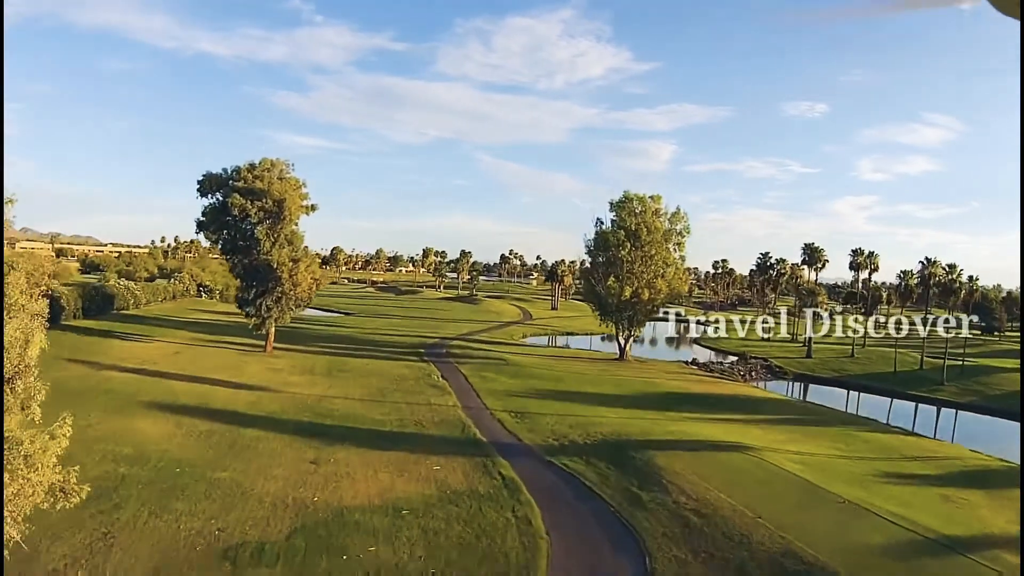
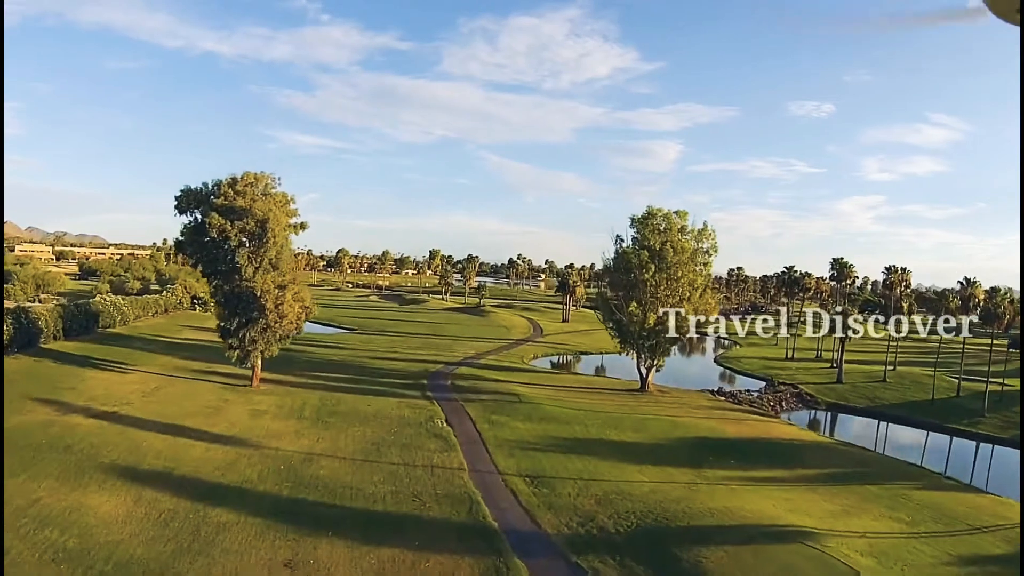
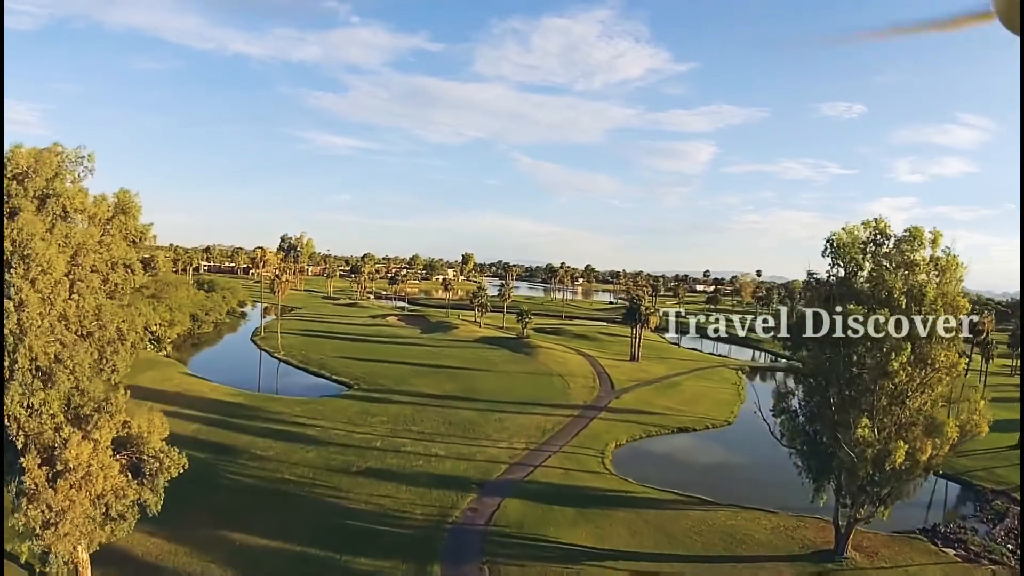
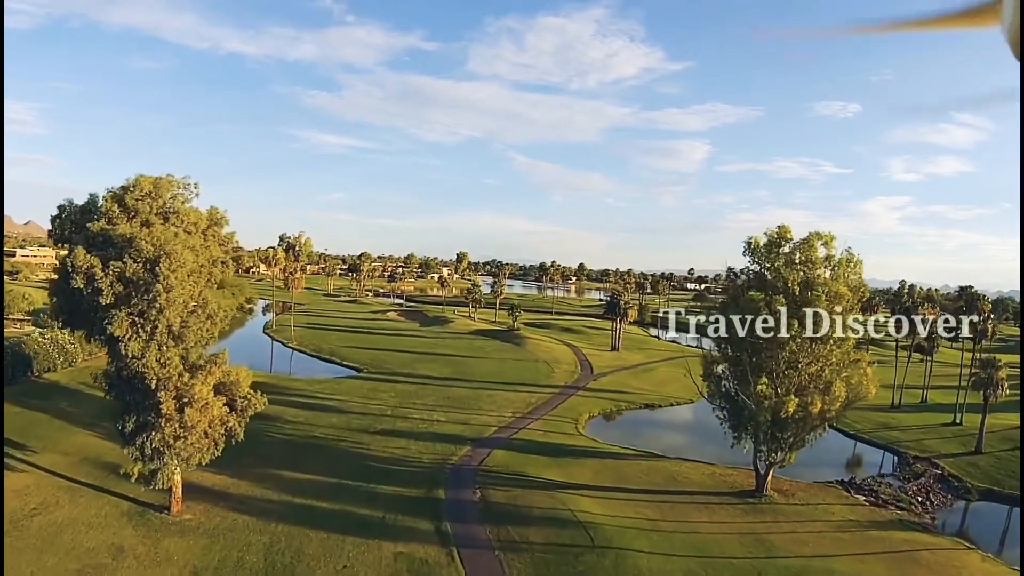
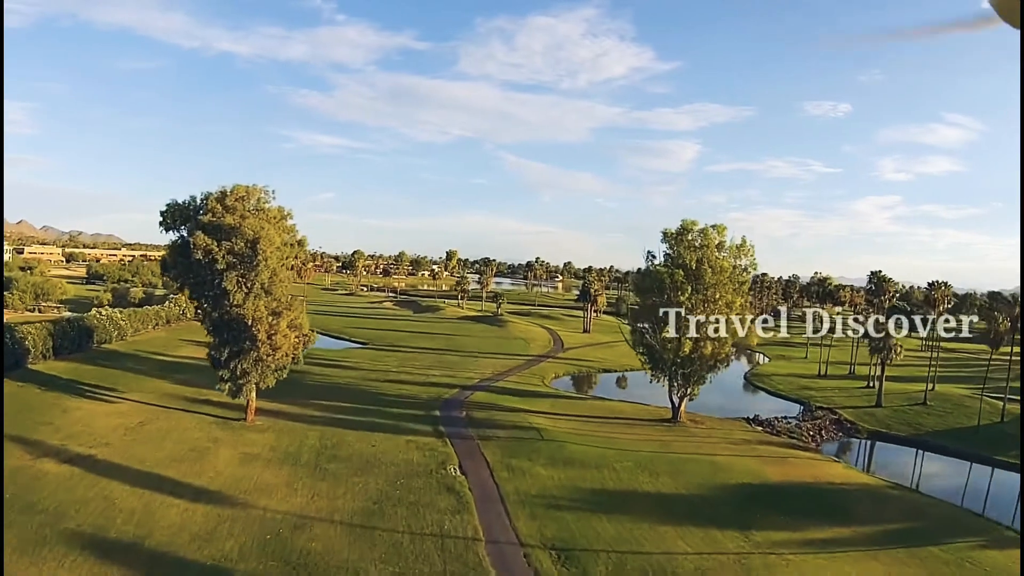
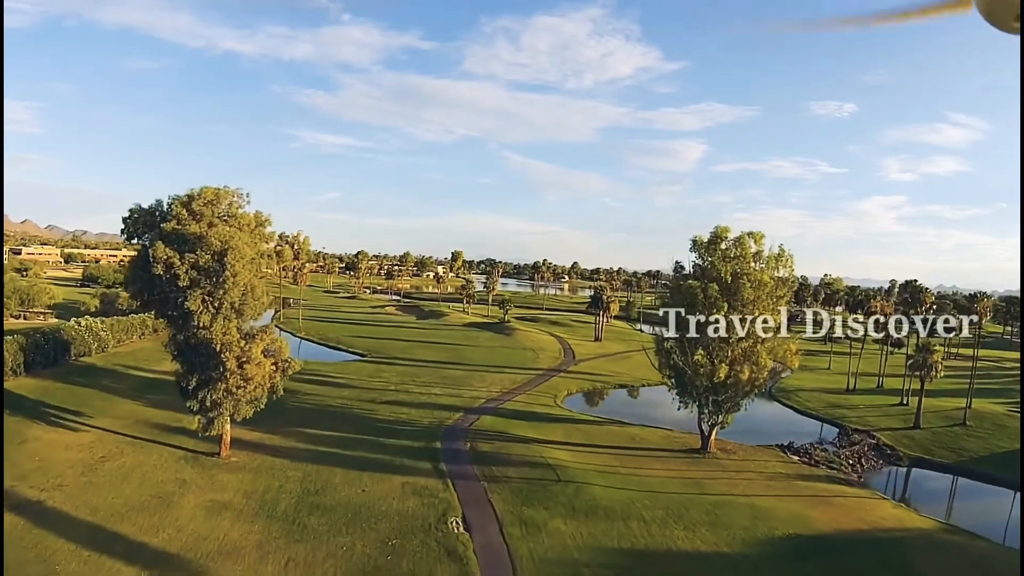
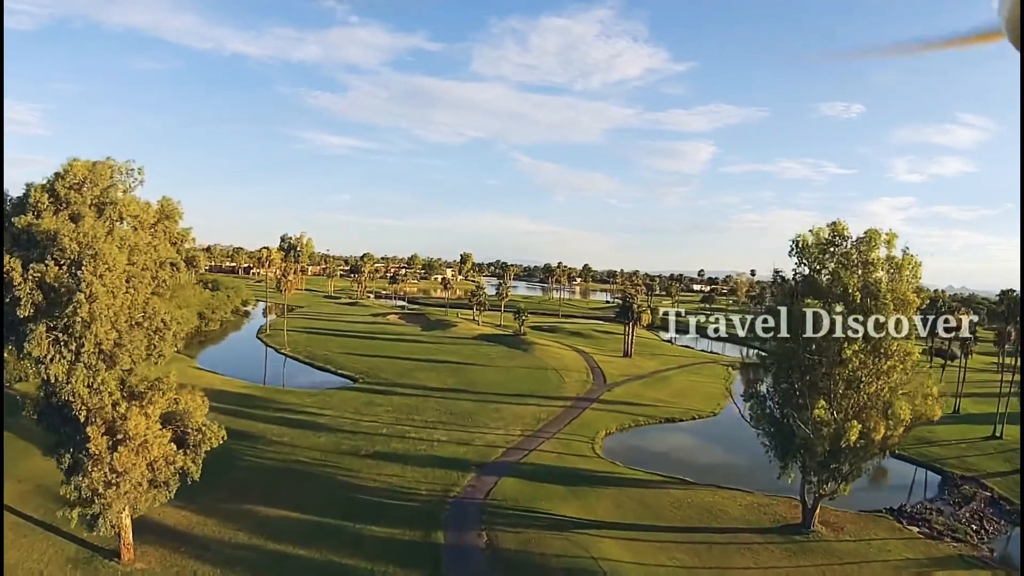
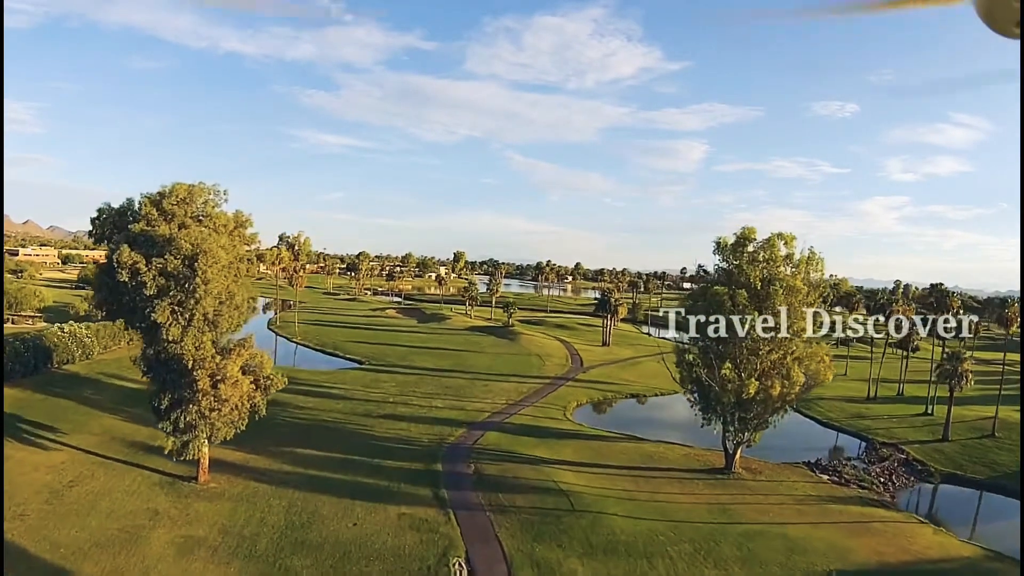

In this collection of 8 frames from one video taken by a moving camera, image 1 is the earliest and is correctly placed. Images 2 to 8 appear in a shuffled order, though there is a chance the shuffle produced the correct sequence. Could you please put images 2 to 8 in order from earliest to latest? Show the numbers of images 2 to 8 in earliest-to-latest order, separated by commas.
2, 5, 6, 8, 4, 7, 3
